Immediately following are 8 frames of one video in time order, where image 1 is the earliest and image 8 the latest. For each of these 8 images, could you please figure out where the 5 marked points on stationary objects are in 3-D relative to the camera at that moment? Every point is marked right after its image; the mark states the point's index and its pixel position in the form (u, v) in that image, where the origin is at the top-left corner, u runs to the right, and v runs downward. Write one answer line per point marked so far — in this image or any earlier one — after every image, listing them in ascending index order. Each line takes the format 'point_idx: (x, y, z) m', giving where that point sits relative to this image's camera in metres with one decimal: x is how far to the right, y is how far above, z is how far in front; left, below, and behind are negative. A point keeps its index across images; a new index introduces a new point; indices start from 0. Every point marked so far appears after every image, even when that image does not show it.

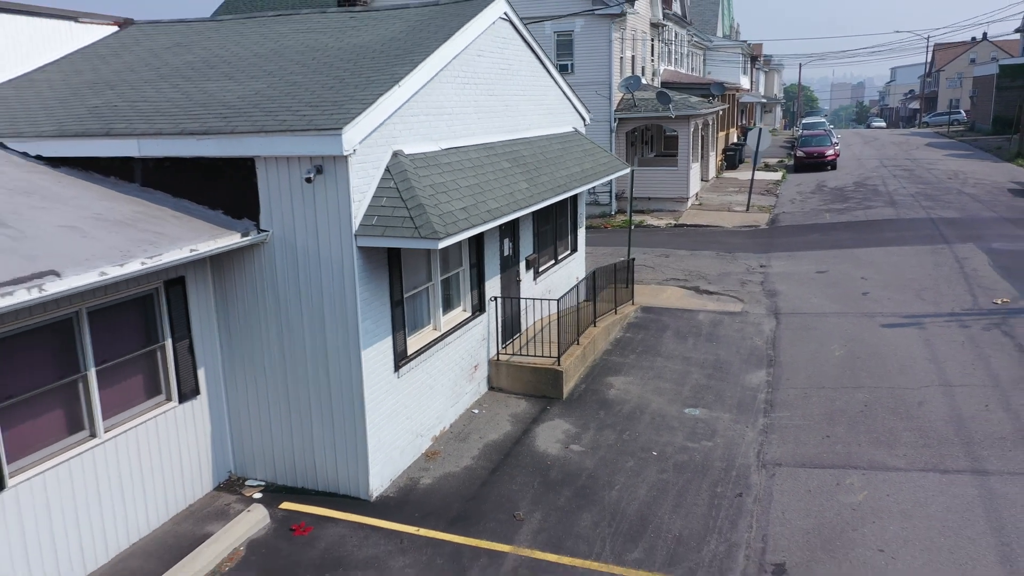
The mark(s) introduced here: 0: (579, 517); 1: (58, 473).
0: (+0.5, -1.8, +6.3) m
1: (-3.0, -1.2, +5.3) m
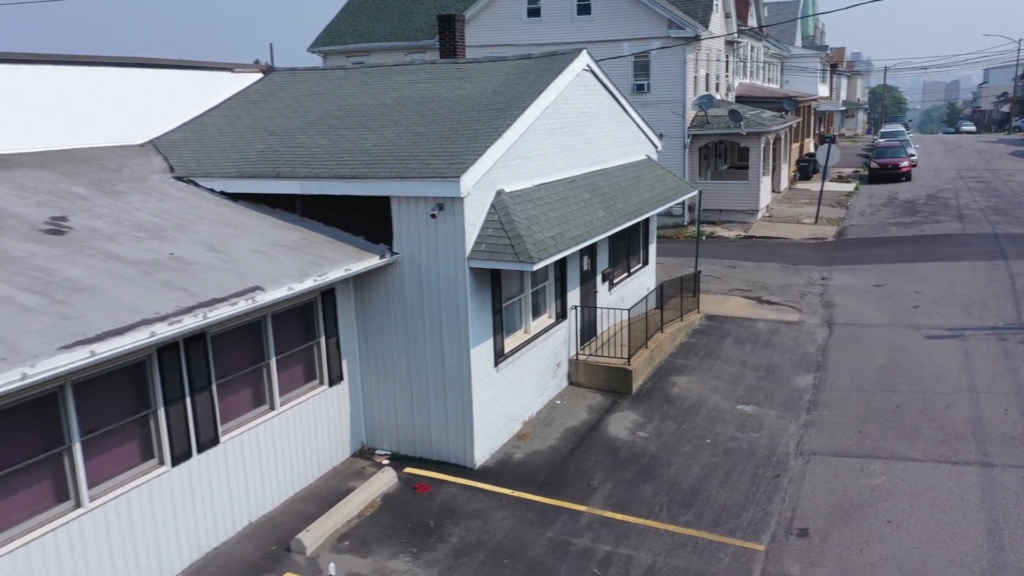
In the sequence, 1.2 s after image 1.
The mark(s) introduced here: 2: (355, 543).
0: (+1.3, -1.9, +7.8) m
1: (-2.3, -1.3, +7.2) m
2: (-1.3, -2.2, +6.9) m
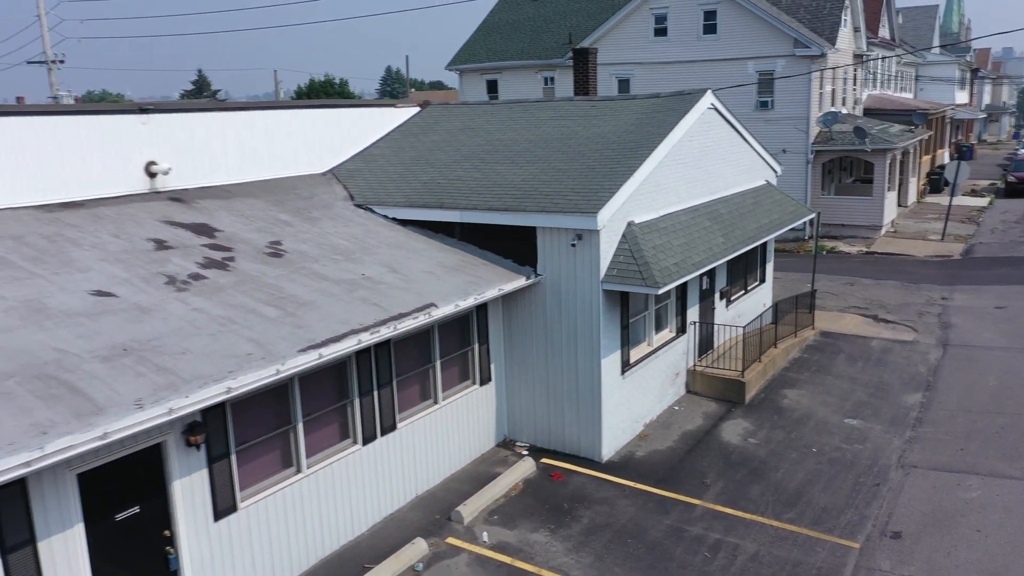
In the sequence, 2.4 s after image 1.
0: (+2.6, -2.2, +8.9) m
1: (-1.0, -1.4, +8.7) m
2: (-0.1, -2.3, +8.3) m
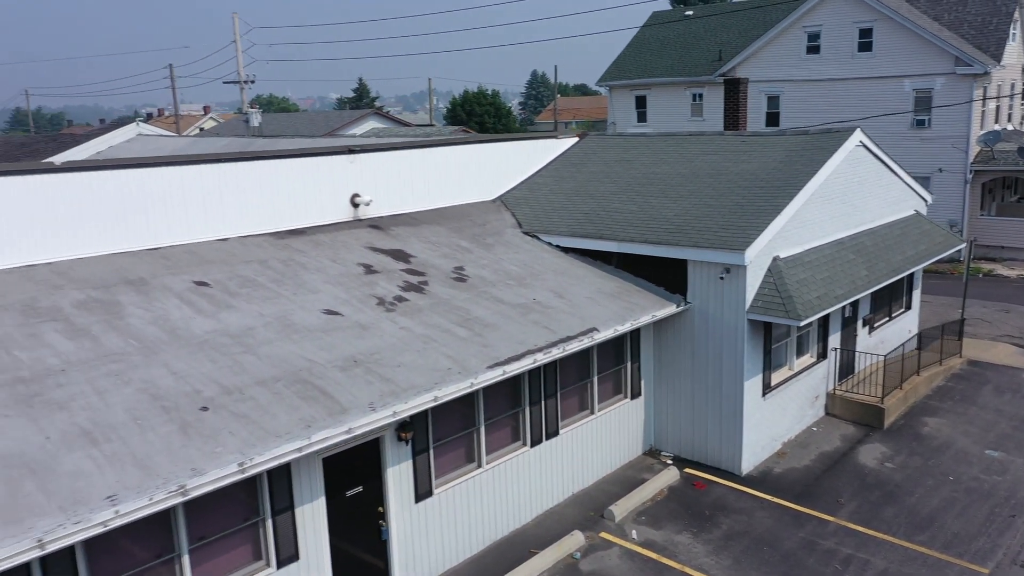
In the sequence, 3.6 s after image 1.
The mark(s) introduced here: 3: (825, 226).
0: (+4.3, -2.6, +9.5) m
1: (+0.8, -1.7, +9.9) m
2: (+1.6, -2.7, +9.4) m
3: (+4.3, +0.9, +11.3) m
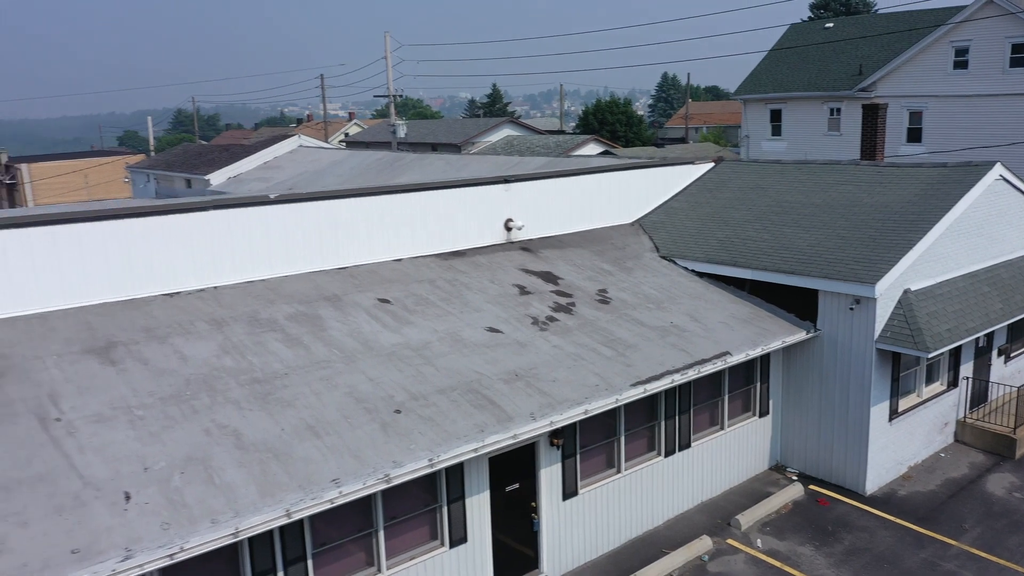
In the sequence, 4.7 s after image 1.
0: (+6.0, -3.0, +9.9) m
1: (+2.6, -2.1, +10.8) m
2: (+3.3, -3.0, +10.2) m
3: (+6.4, +0.4, +11.6) m
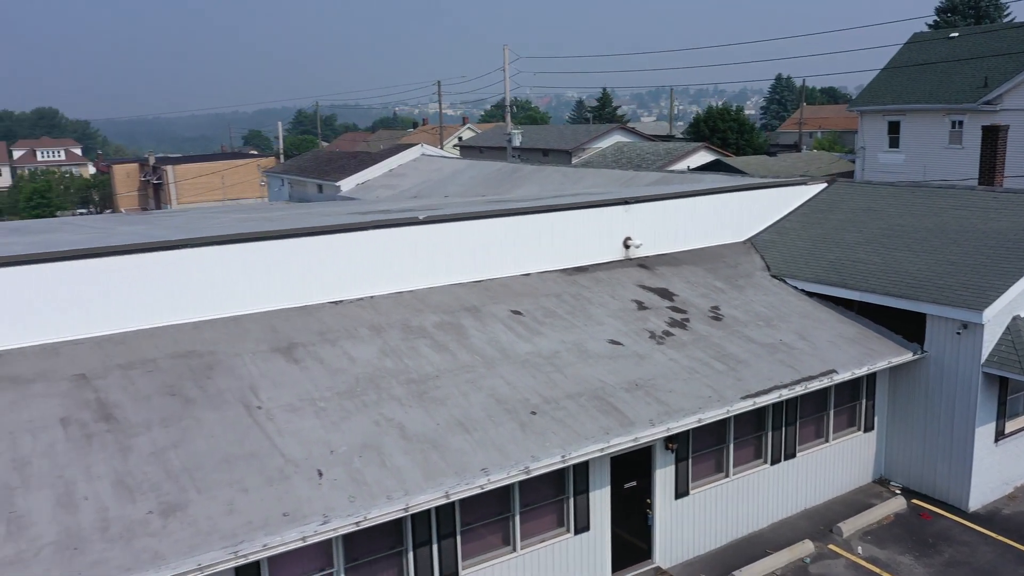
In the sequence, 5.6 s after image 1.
0: (+7.5, -3.4, +10.2) m
1: (+4.2, -2.4, +11.5) m
2: (+4.8, -3.3, +10.8) m
3: (+8.2, 0.0, +11.9) m
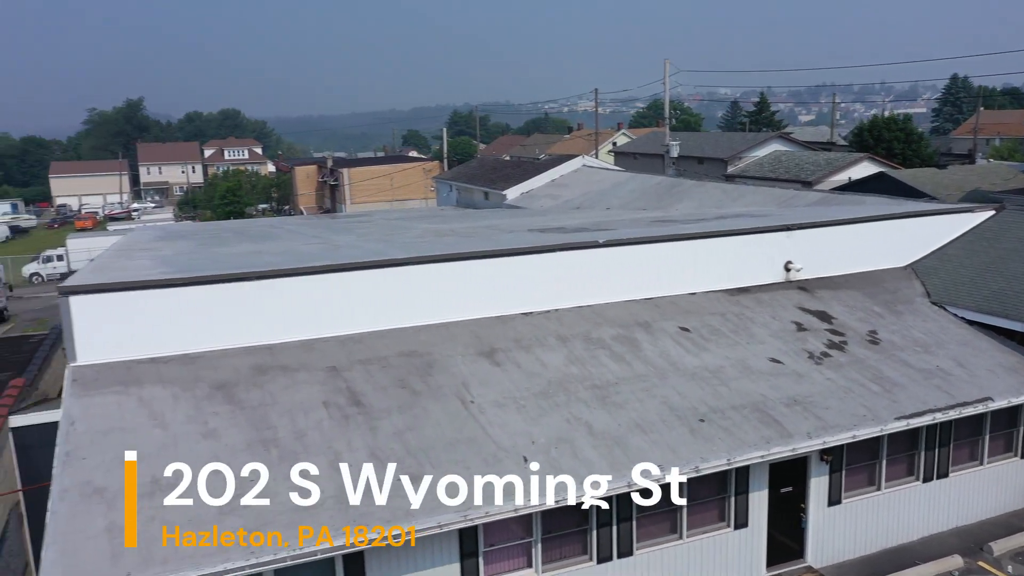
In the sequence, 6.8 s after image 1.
0: (+9.7, -4.0, +10.3) m
1: (+6.8, -2.8, +12.1) m
2: (+7.2, -3.8, +11.4) m
3: (+10.8, -0.6, +11.8) m
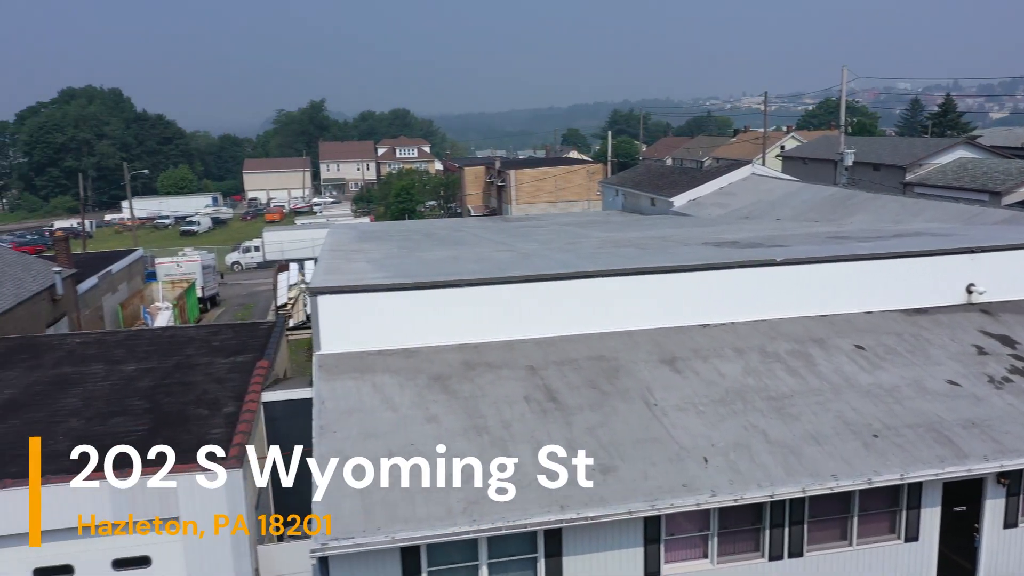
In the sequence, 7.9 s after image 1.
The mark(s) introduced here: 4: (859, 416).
0: (+11.9, -4.5, +9.5) m
1: (+9.4, -3.3, +11.9) m
2: (+9.7, -4.3, +11.1) m
3: (+13.4, -1.2, +10.8) m
4: (+4.9, -1.8, +11.5) m
